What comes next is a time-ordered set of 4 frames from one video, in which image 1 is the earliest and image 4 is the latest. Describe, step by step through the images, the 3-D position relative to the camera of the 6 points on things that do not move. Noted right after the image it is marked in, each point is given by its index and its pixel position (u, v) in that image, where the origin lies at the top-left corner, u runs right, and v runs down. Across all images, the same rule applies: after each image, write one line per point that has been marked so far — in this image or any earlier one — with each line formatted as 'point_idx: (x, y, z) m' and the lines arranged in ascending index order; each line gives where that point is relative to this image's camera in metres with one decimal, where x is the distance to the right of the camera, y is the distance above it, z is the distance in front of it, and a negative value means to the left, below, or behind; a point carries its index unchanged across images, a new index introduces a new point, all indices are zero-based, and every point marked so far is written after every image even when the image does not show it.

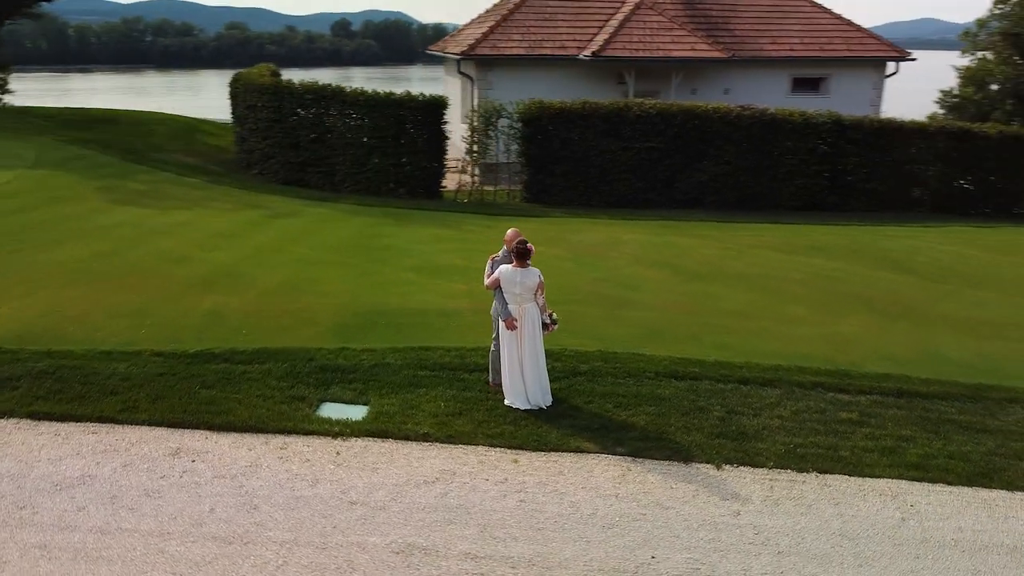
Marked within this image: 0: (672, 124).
0: (+3.2, +3.3, +16.1) m
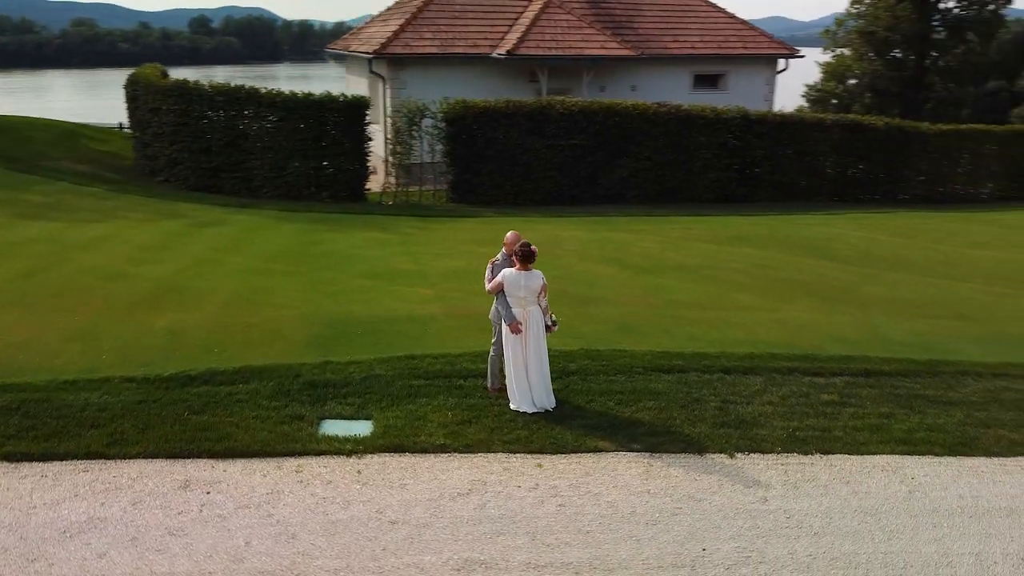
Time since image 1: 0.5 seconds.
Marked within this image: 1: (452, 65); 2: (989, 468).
0: (+1.7, +3.4, +16.4) m
1: (-1.4, +5.3, +19.1) m
2: (+3.8, -1.4, +6.5) m
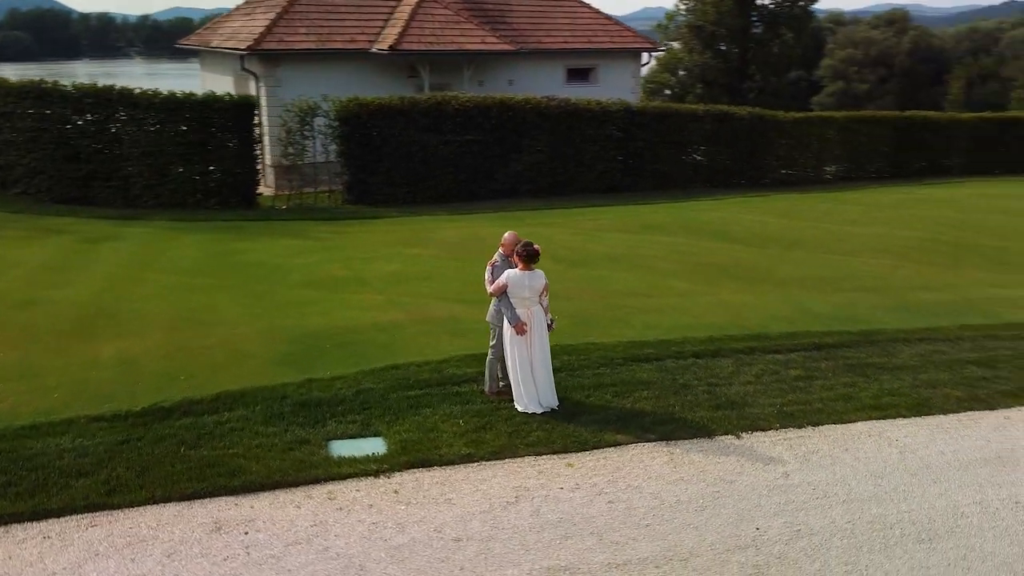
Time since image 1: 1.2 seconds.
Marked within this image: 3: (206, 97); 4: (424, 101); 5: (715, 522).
0: (-0.5, +3.5, +16.4) m
1: (-4.2, +5.1, +18.4) m
2: (+3.9, -1.2, +7.2) m
3: (-5.4, +3.4, +14.3) m
4: (-1.7, +3.7, +15.8) m
5: (+1.4, -1.6, +5.4) m
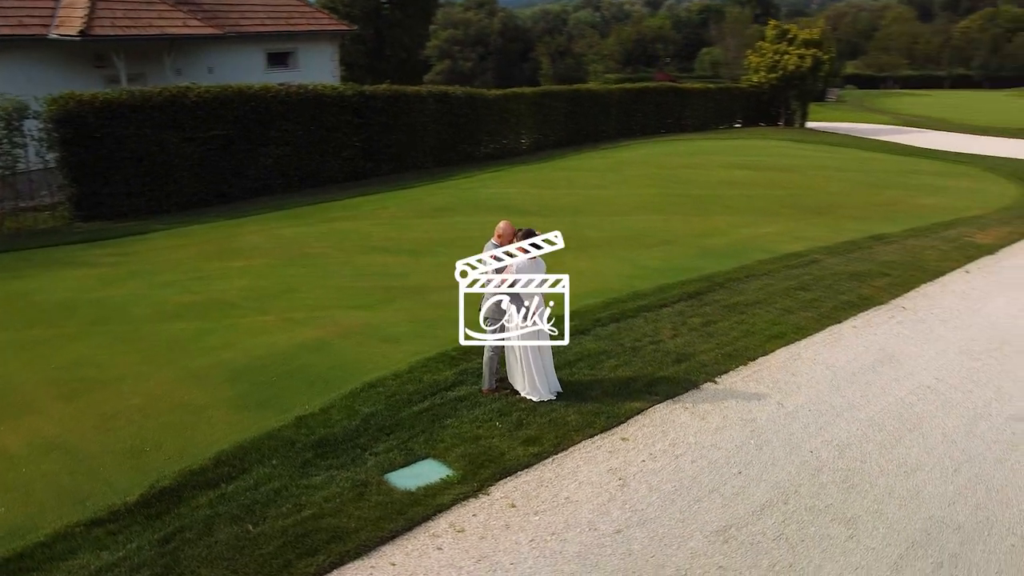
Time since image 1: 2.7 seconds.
0: (-5.2, +3.3, +14.8) m
1: (-9.5, +4.4, +14.9) m
2: (+3.4, -0.5, +8.8) m
3: (-8.6, +2.5, +10.8) m
4: (-6.0, +3.3, +13.8) m
5: (+2.0, -1.3, +6.1) m
